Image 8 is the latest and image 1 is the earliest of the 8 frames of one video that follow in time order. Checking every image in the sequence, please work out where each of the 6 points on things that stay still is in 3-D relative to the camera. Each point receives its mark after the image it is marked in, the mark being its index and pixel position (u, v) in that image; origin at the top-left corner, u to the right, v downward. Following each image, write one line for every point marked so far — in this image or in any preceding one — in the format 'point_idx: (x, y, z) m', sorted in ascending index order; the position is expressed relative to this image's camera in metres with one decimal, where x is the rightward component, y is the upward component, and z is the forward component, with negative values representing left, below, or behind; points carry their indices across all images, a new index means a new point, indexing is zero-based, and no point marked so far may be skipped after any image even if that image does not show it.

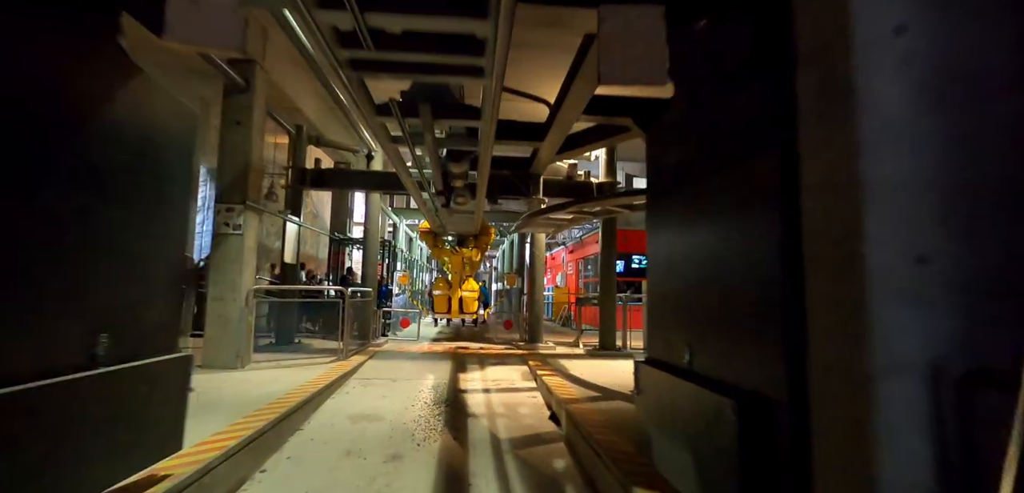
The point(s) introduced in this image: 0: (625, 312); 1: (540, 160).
0: (+2.1, -1.2, +9.4) m
1: (+0.5, +1.4, +8.0) m
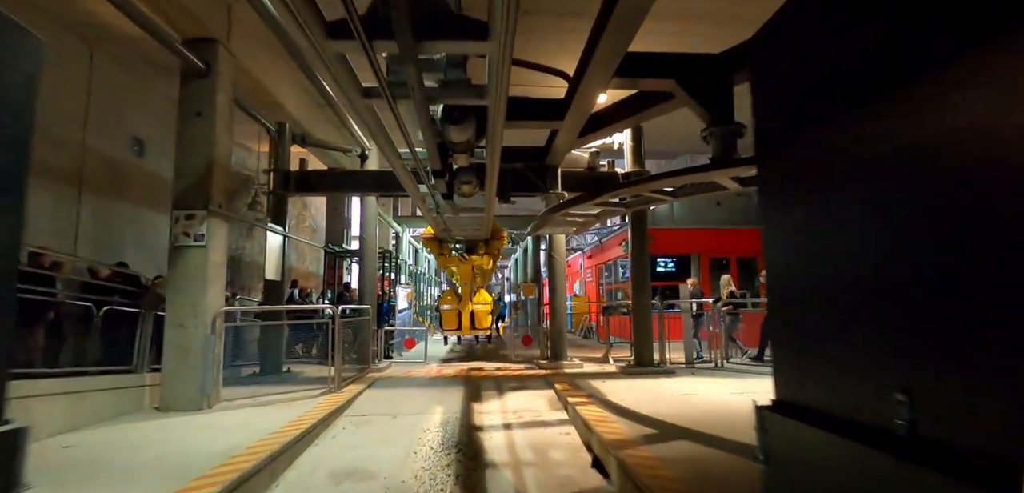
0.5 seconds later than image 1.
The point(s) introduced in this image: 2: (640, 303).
0: (+2.4, -1.2, +8.2) m
1: (+0.6, +1.3, +6.8) m
2: (+1.9, -0.9, +7.7) m
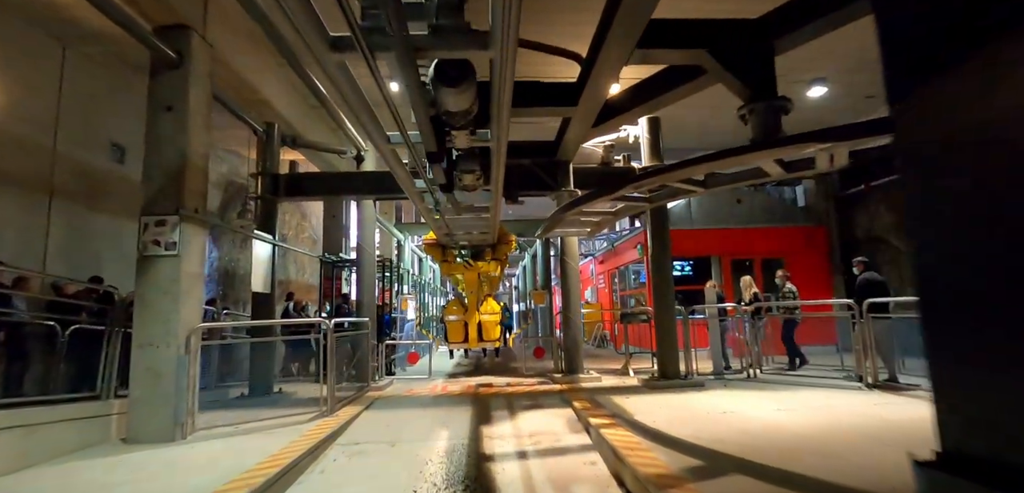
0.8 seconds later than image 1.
0: (+2.6, -1.2, +7.5) m
1: (+0.7, +1.3, +6.2) m
2: (+2.1, -0.9, +7.0) m
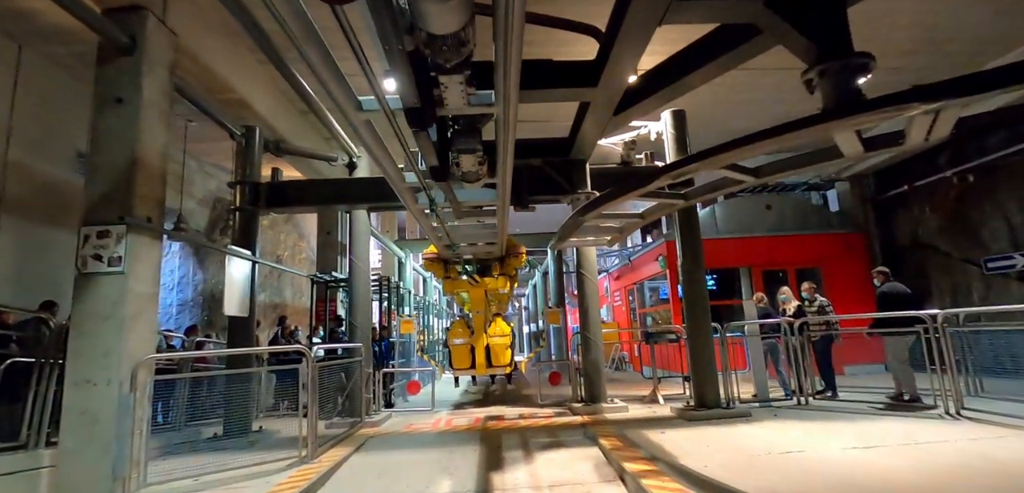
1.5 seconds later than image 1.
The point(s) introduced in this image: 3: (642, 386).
0: (+2.7, -1.3, +6.5) m
1: (+0.8, +1.2, +5.4) m
2: (+2.2, -1.0, +6.1) m
3: (+2.1, -2.2, +8.1) m
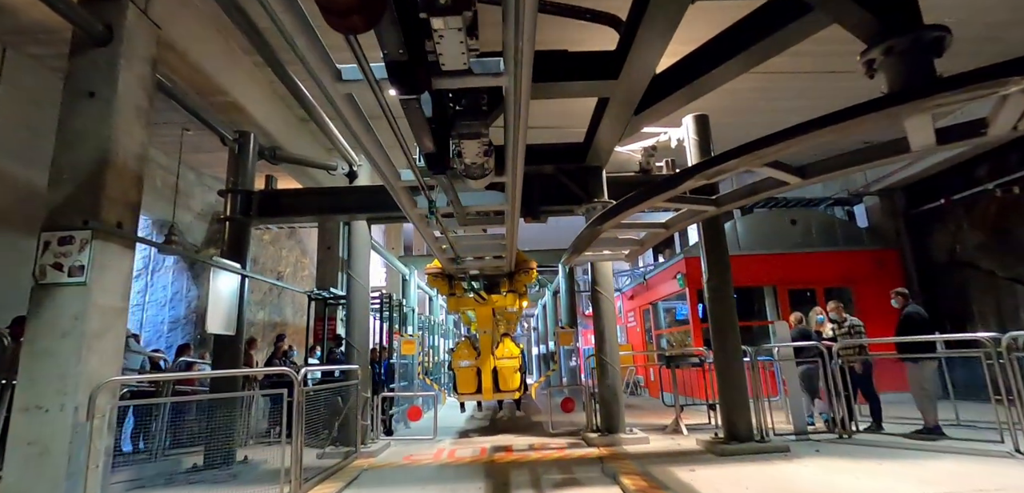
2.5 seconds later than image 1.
0: (+2.9, -1.5, +5.9) m
1: (+0.9, +1.1, +5.0) m
2: (+2.3, -1.1, +5.5) m
3: (+2.2, -2.5, +7.4) m
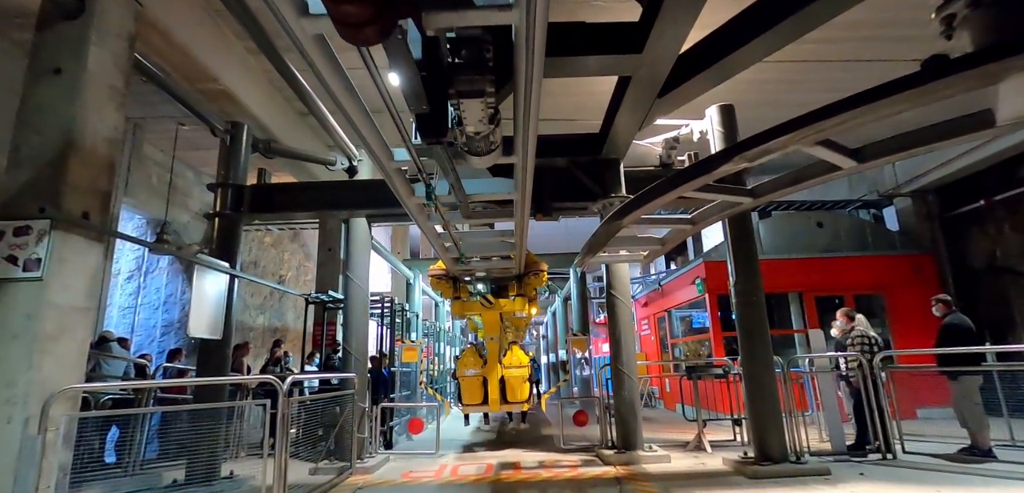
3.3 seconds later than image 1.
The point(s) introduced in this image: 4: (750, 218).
0: (+2.9, -1.5, +5.4) m
1: (+1.0, +1.1, +4.5) m
2: (+2.4, -1.1, +5.0) m
3: (+2.3, -2.5, +6.9) m
4: (+2.5, +0.3, +5.4) m
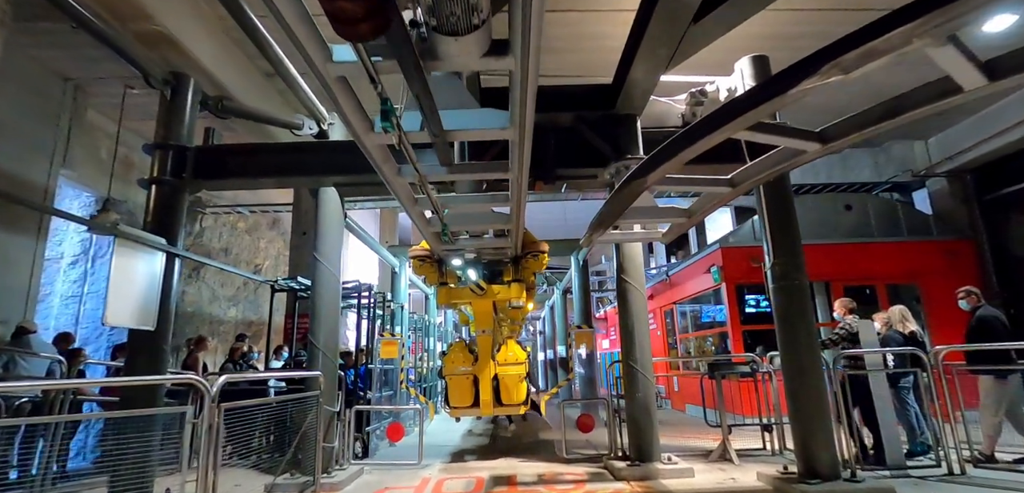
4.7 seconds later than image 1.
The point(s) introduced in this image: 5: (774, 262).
0: (+2.9, -1.3, +4.6) m
1: (+1.0, +1.3, +3.7) m
2: (+2.4, -0.9, +4.2) m
3: (+2.3, -2.3, +6.1) m
4: (+2.5, +0.5, +4.5) m
5: (+2.3, -0.1, +4.4) m
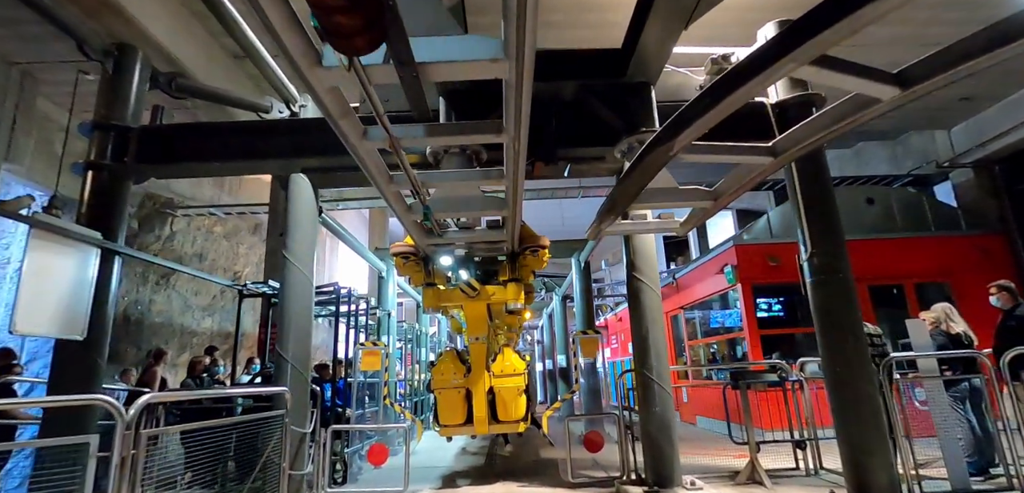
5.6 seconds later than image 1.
0: (+2.9, -1.2, +4.0) m
1: (+0.9, +1.4, +3.1) m
2: (+2.4, -0.8, +3.6) m
3: (+2.2, -2.2, +5.4) m
4: (+2.4, +0.6, +3.9) m
5: (+2.3, 0.0, +3.8) m
